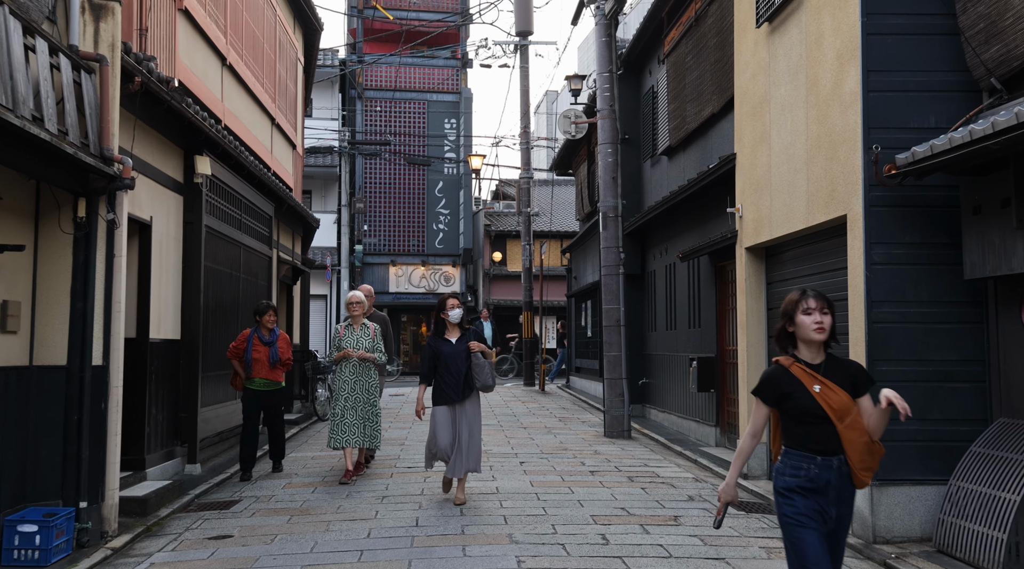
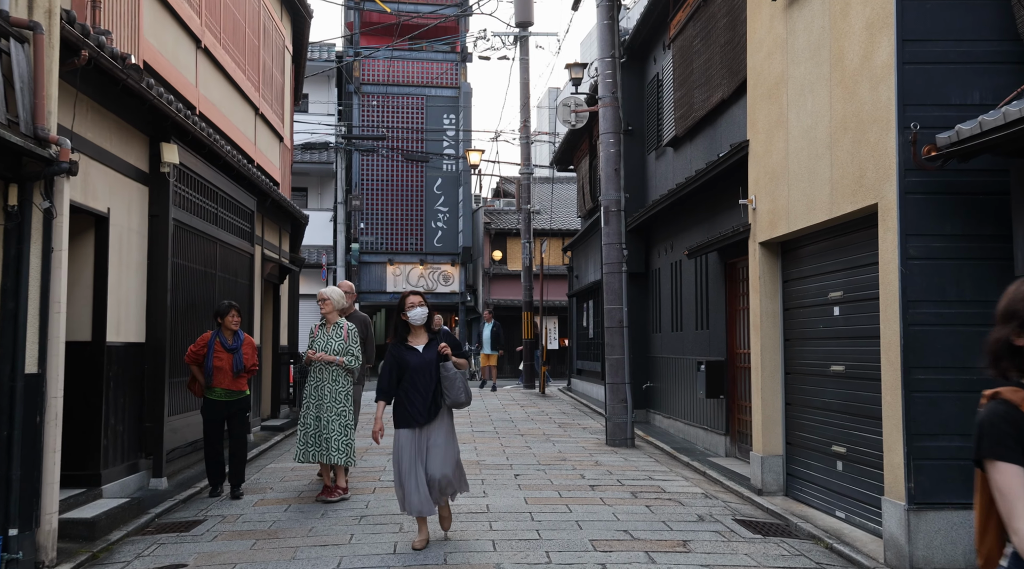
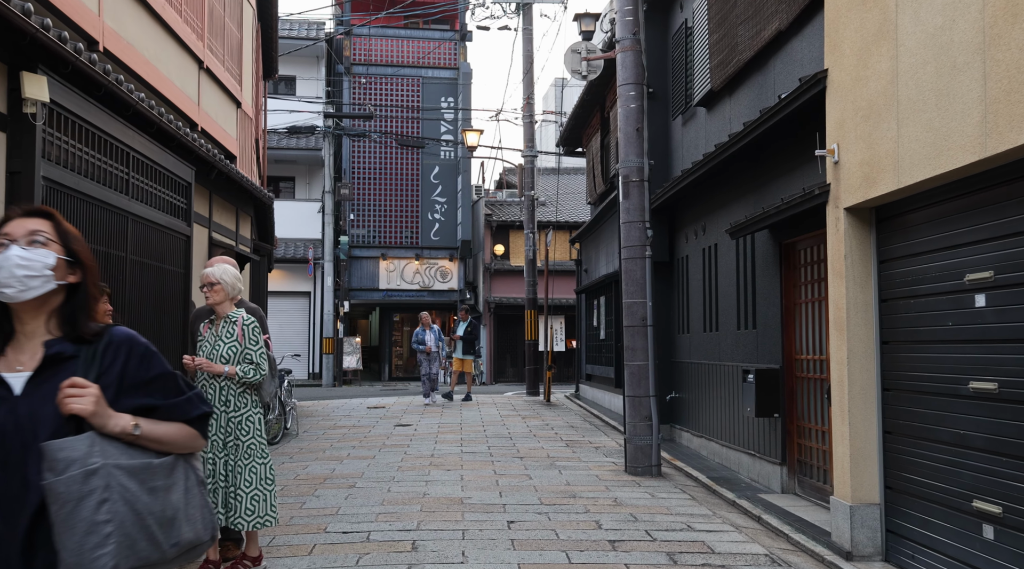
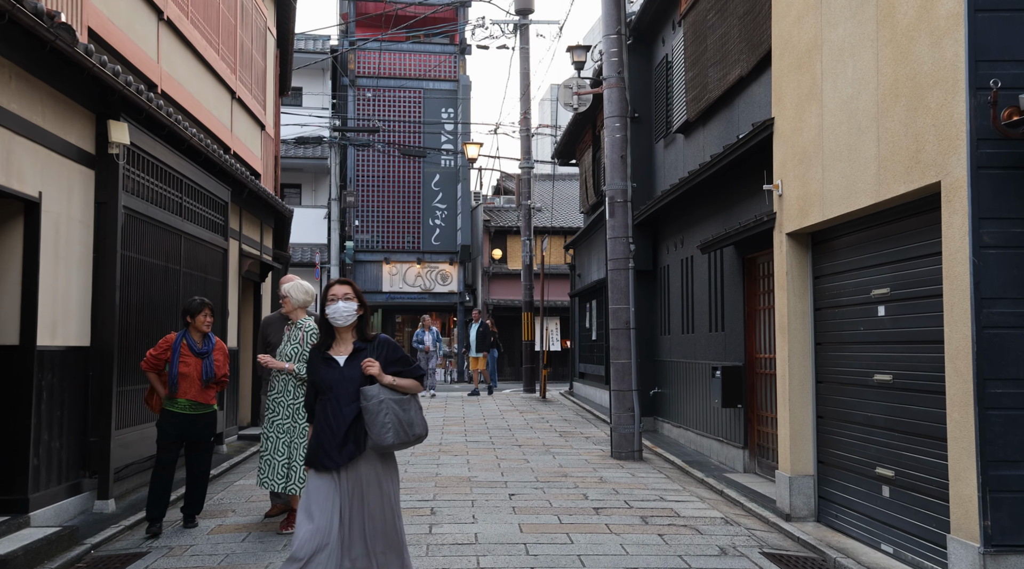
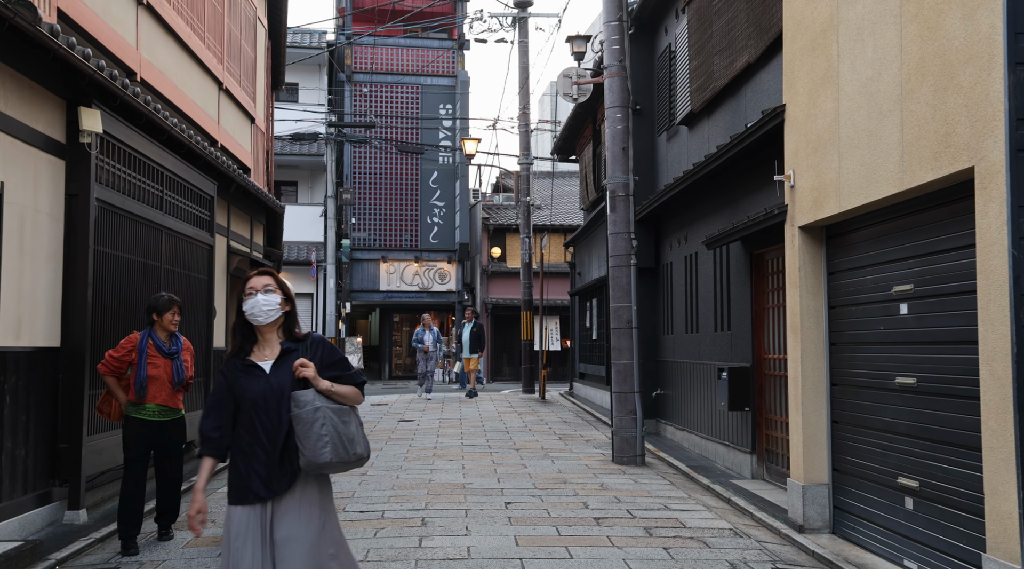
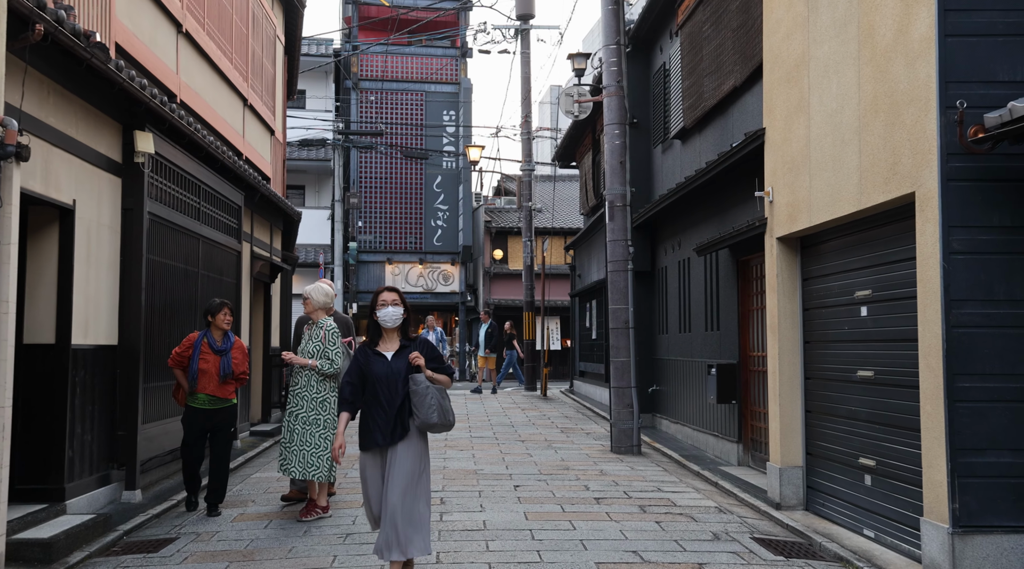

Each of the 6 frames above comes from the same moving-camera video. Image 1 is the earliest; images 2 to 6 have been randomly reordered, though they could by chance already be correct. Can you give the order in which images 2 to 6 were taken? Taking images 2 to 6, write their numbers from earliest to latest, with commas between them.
2, 6, 4, 5, 3
